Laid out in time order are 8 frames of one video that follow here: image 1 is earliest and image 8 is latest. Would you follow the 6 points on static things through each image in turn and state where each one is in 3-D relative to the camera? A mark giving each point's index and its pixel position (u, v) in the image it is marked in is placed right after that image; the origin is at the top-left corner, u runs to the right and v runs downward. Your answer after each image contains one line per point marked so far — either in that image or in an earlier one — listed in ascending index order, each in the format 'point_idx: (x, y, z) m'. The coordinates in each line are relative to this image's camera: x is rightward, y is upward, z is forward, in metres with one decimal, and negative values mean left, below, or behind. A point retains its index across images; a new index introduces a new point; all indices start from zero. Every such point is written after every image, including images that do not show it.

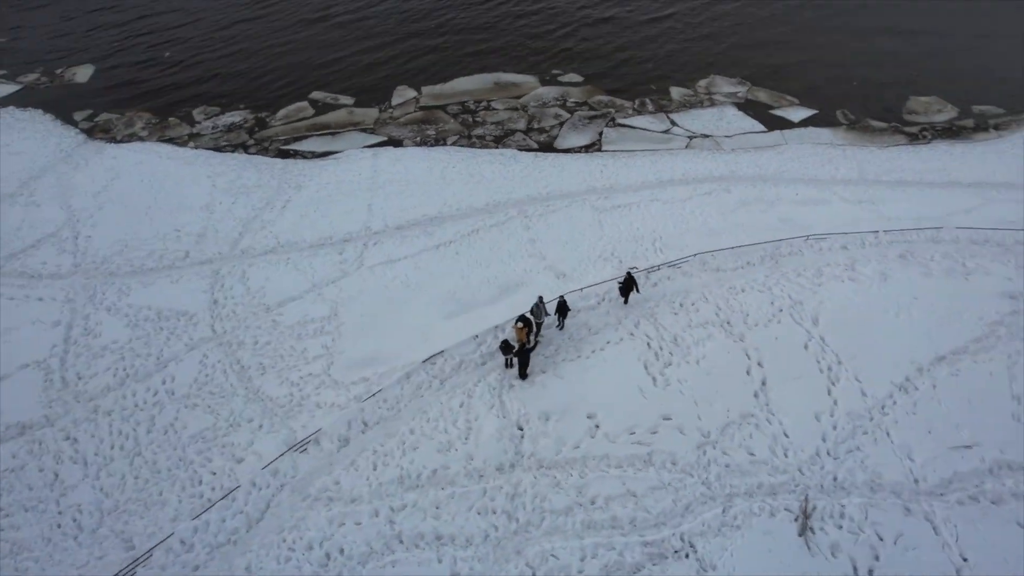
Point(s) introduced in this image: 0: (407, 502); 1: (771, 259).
0: (-1.4, -3.1, +9.4) m
1: (+5.6, +0.5, +13.7) m
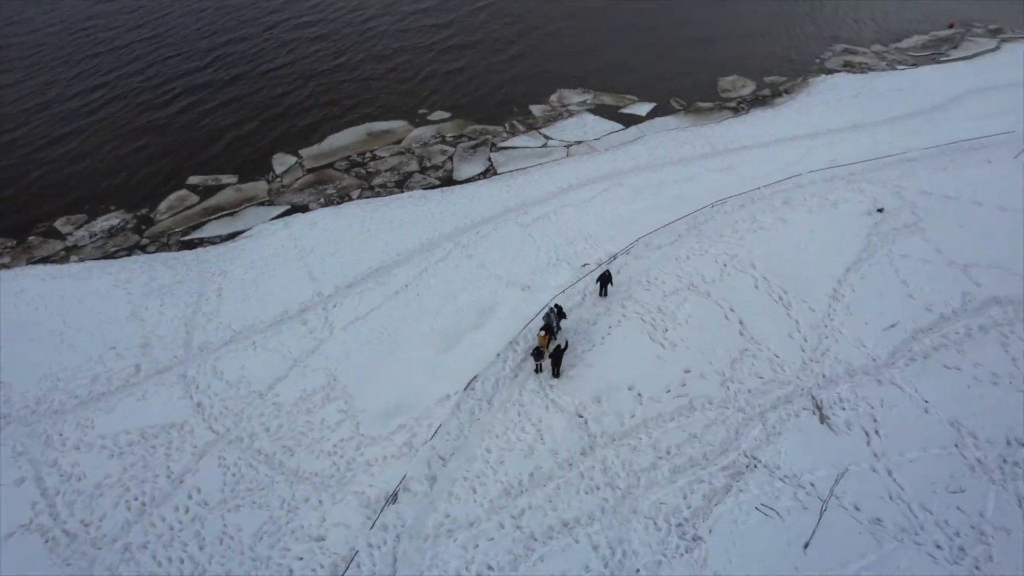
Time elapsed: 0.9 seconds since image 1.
0: (+0.2, -3.5, +10.5) m
1: (+4.7, +1.5, +16.5) m
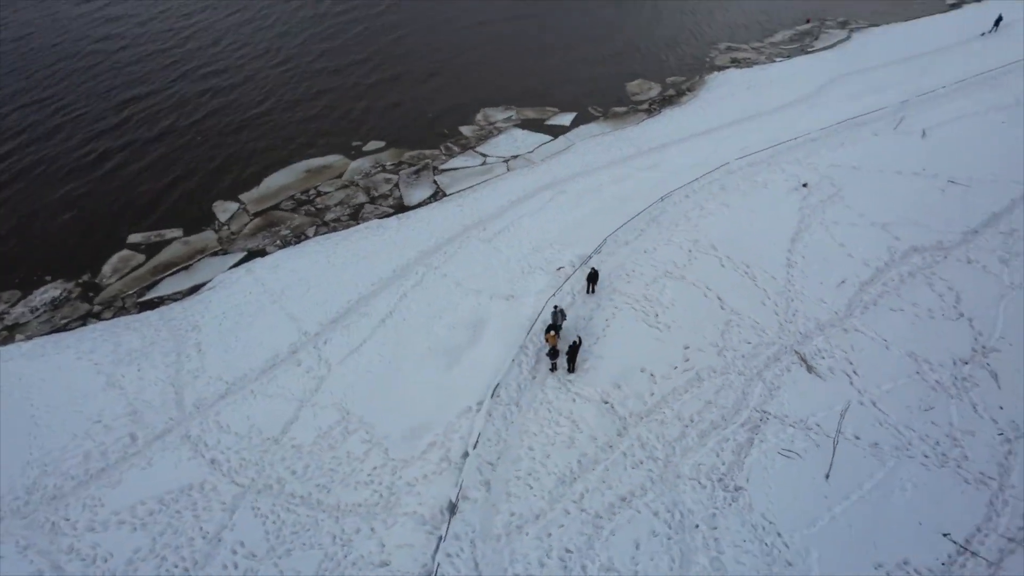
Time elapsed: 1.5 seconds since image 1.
0: (+1.2, -3.5, +11.4) m
1: (+4.0, +1.8, +18.1) m
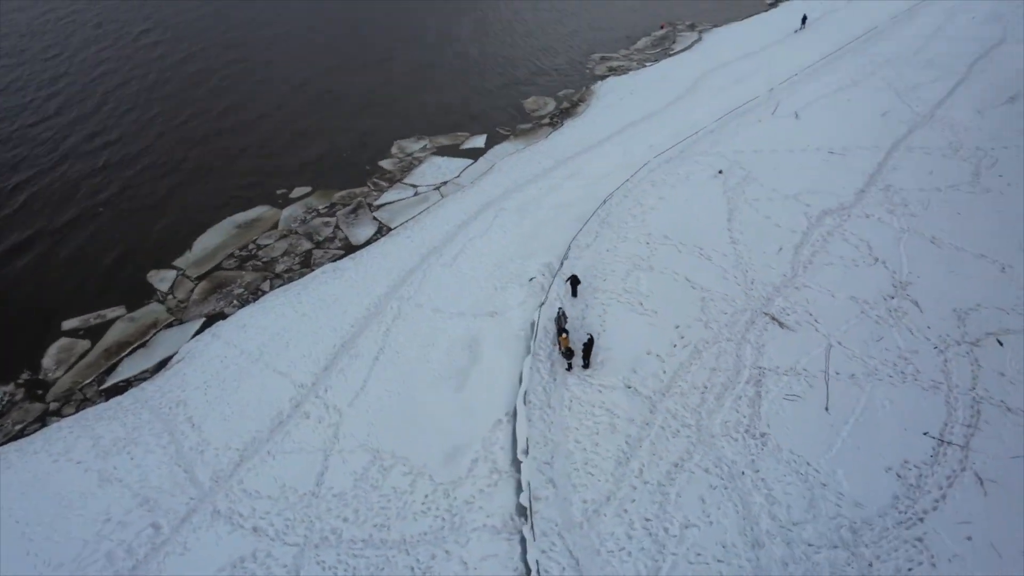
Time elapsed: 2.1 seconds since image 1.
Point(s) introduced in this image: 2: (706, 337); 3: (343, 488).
0: (+2.5, -3.5, +12.7) m
1: (+2.8, +2.0, +19.8) m
2: (+4.6, -1.2, +15.4) m
3: (-3.7, -4.3, +14.2) m
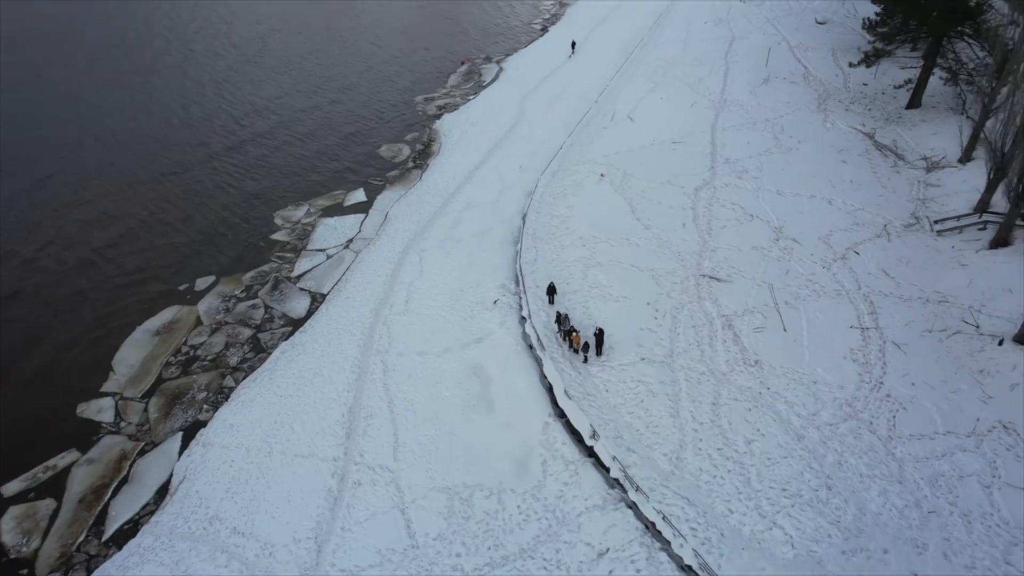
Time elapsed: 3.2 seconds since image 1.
0: (+4.2, -3.0, +15.4) m
1: (+0.8, +1.7, +22.3) m
2: (+4.6, -0.5, +18.7) m
3: (-1.7, -5.5, +14.9) m
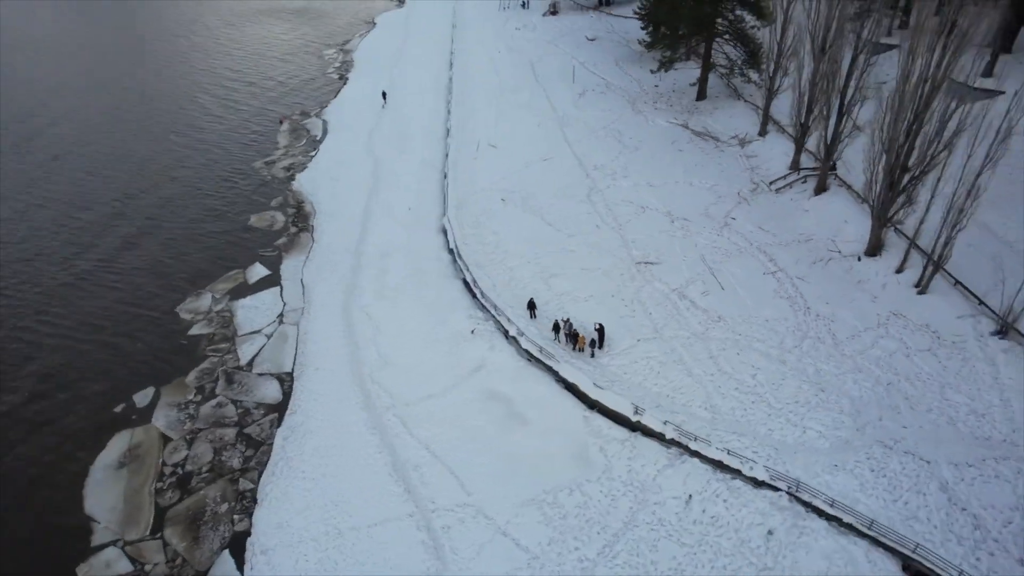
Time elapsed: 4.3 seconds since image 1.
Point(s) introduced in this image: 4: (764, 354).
0: (+5.3, -2.4, +18.6) m
1: (-1.2, +0.8, +24.0) m
2: (+4.1, -0.1, +21.8) m
3: (+0.8, -6.1, +16.1) m
4: (+7.4, -1.9, +19.0) m
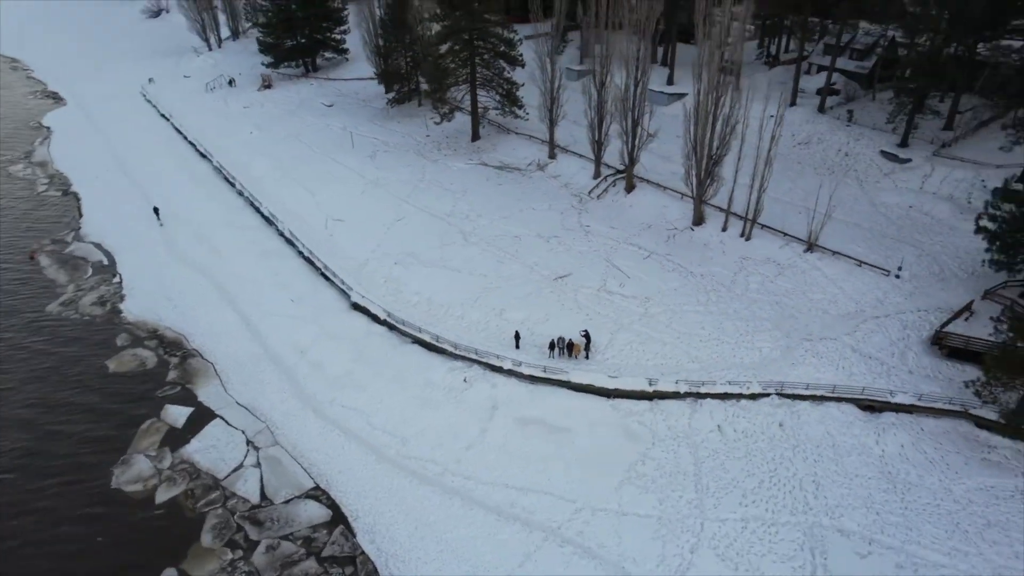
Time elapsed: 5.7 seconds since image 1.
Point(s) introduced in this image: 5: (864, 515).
0: (+5.7, -1.9, +23.8) m
1: (-3.1, -1.4, +25.5) m
2: (+2.5, -0.5, +26.1) m
3: (+4.2, -6.4, +19.6) m
4: (+7.1, -0.9, +25.1) m
5: (+10.1, -6.5, +18.7) m
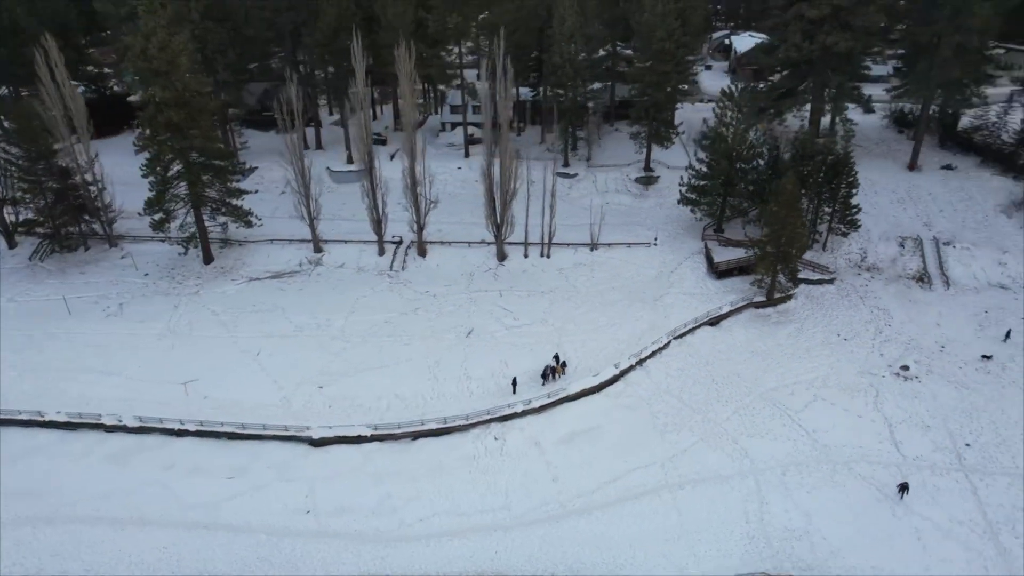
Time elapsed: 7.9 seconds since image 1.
0: (+3.9, -2.3, +30.9) m
1: (-3.4, -5.1, +26.4) m
2: (-0.2, -2.5, +30.5) m
3: (+7.2, -6.0, +26.9) m
4: (+3.7, -1.2, +32.7) m
5: (+11.9, -4.0, +30.1) m
